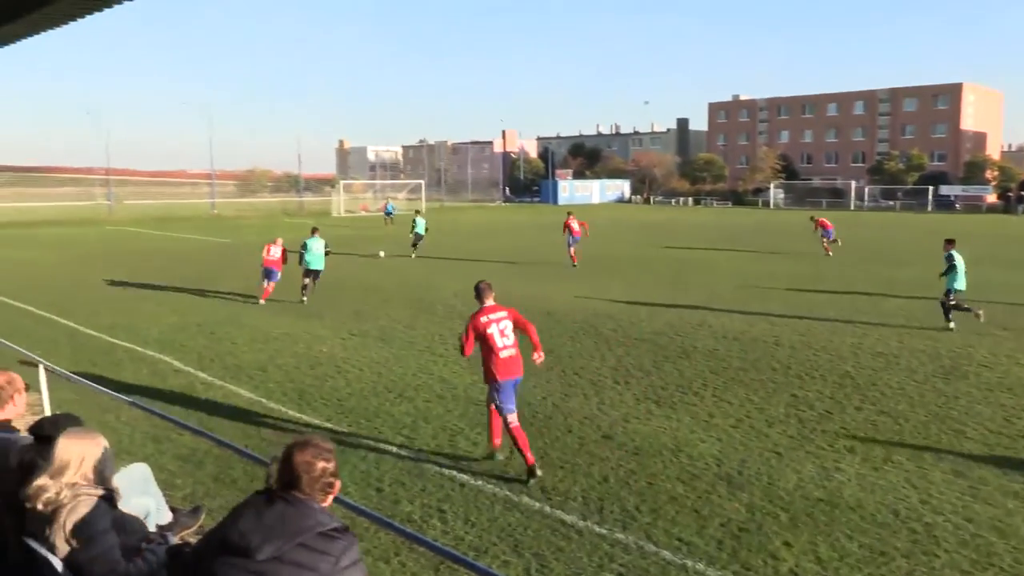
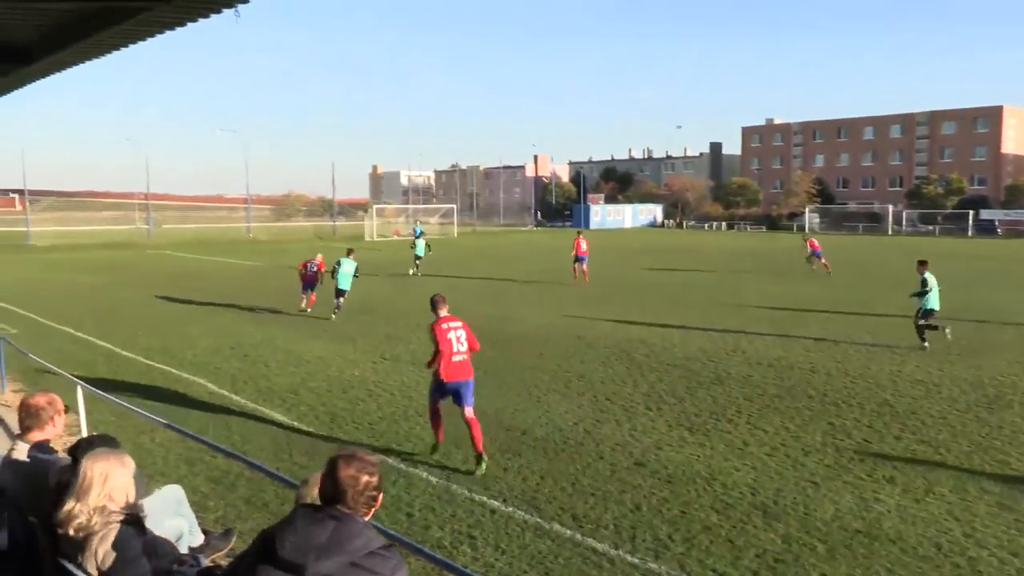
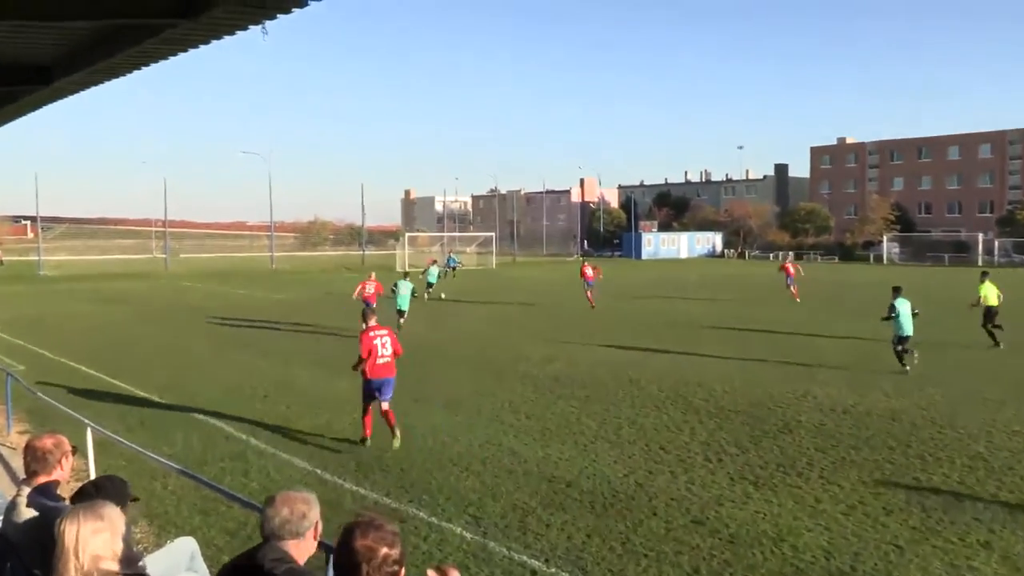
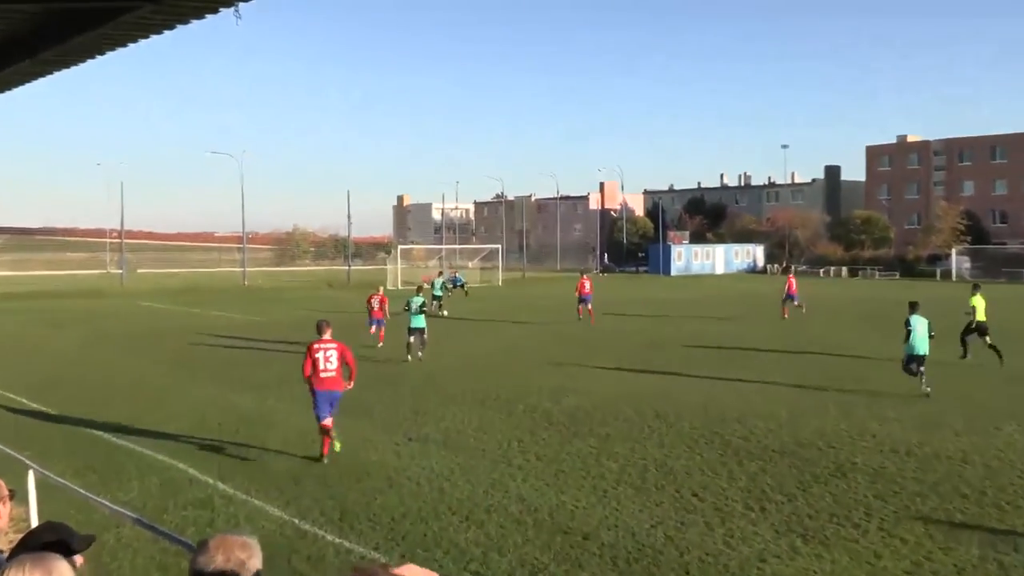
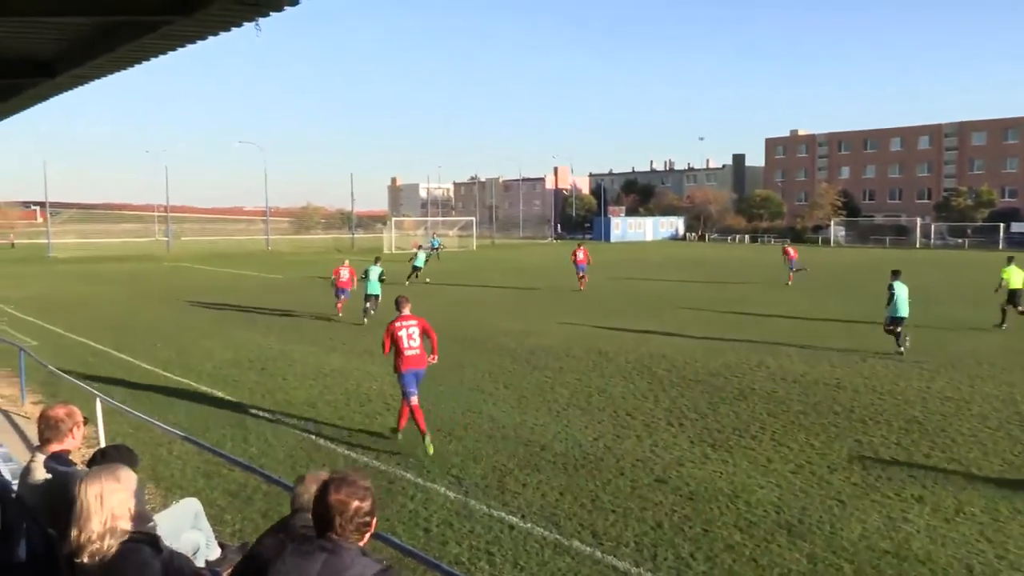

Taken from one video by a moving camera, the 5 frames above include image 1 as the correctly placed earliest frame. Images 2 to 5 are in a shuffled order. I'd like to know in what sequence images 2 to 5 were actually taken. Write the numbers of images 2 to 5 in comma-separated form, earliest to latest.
2, 5, 3, 4
